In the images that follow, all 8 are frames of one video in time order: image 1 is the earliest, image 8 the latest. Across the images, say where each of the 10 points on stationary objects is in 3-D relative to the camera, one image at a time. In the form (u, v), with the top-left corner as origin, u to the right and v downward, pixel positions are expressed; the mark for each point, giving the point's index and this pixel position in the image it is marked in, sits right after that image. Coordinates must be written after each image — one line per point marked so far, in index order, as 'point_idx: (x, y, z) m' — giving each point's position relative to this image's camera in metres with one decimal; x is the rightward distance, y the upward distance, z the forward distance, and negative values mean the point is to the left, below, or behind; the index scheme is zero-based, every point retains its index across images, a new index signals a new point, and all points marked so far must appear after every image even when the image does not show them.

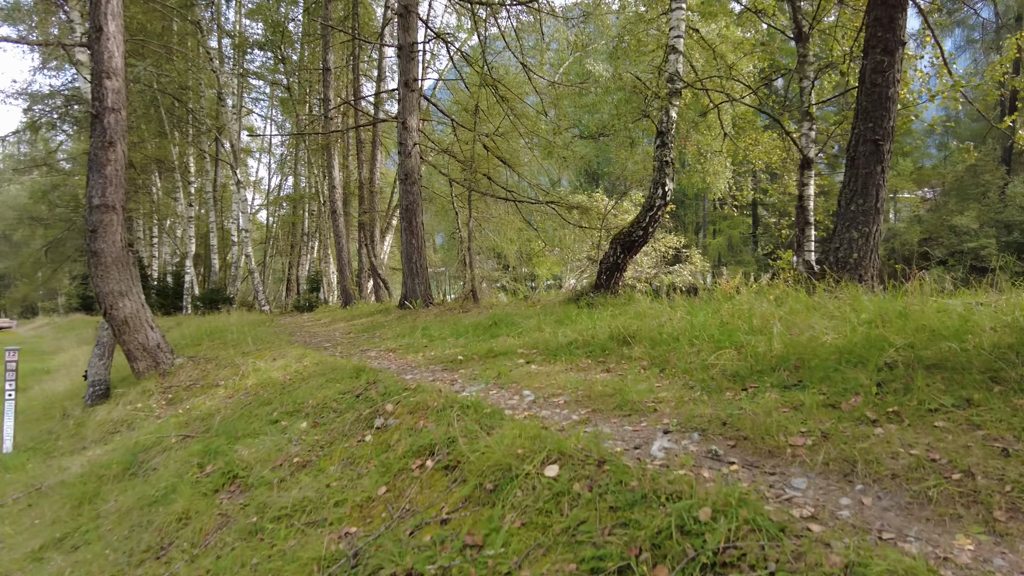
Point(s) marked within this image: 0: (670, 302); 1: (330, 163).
0: (+1.4, -0.1, +5.6) m
1: (-3.6, +2.4, +12.9) m
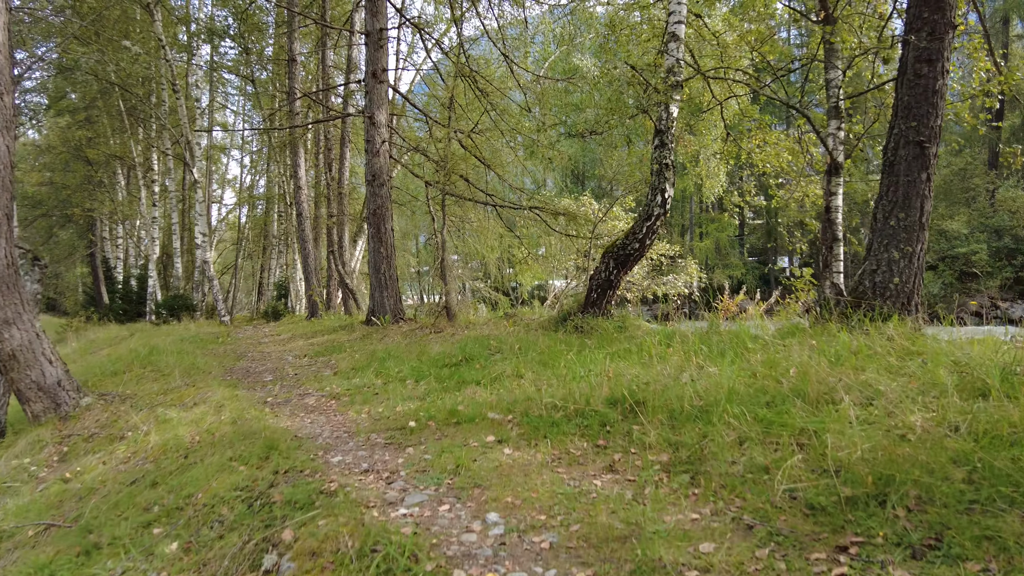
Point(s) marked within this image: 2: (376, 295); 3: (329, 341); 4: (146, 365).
0: (+1.2, -0.4, +4.7) m
1: (-3.9, +2.3, +11.9) m
2: (-1.8, -0.1, +8.9) m
3: (-2.3, -0.7, +8.1) m
4: (-3.7, -0.8, +6.7) m
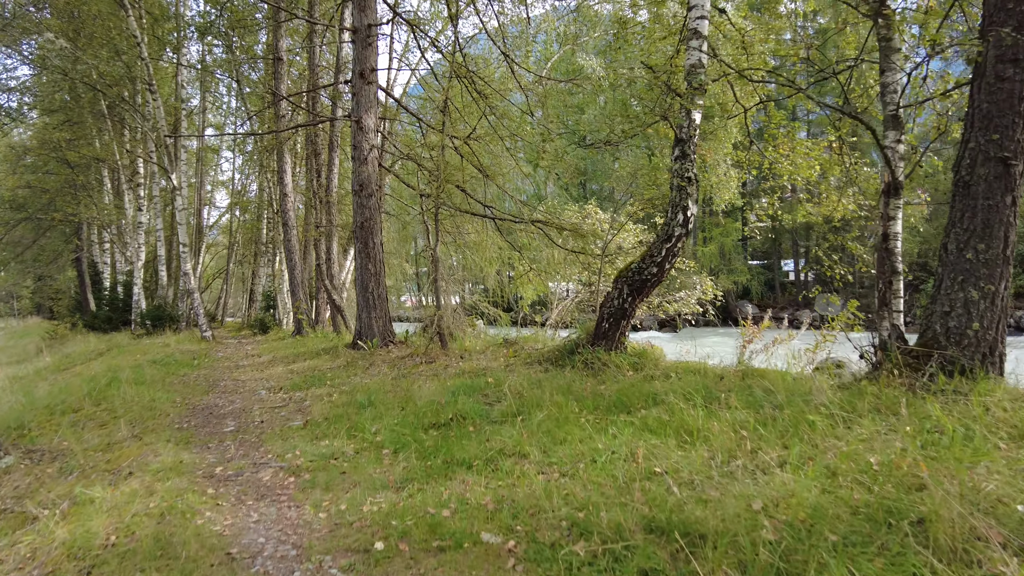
0: (+1.2, -0.6, +3.9) m
1: (-3.9, +2.0, +11.1) m
2: (-1.8, -0.4, +8.1) m
3: (-2.3, -0.9, +7.4) m
4: (-3.7, -1.0, +5.9) m
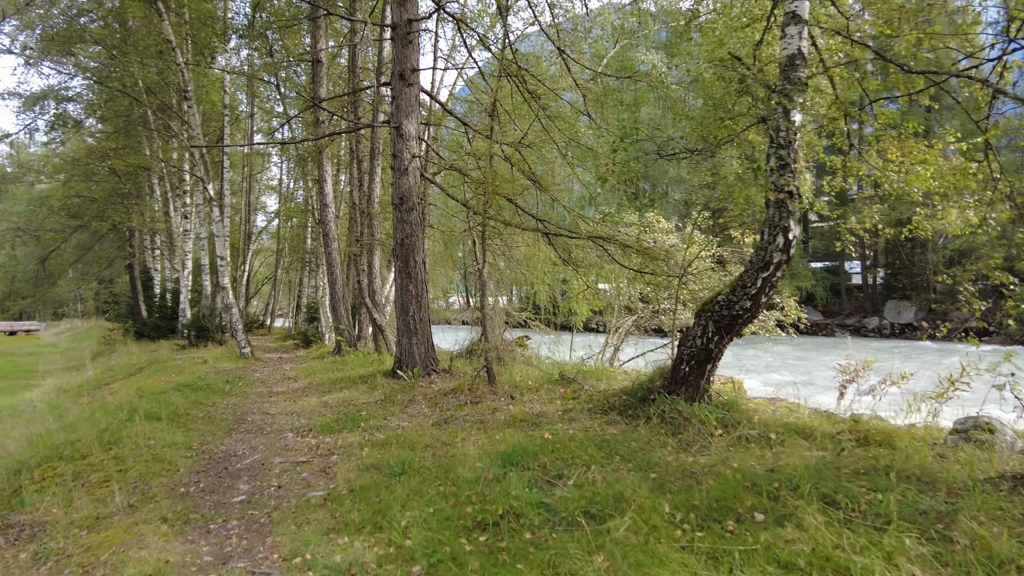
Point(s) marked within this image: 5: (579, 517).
0: (+1.5, -0.9, +3.0) m
1: (-3.1, +1.8, +10.5) m
2: (-1.2, -0.6, +7.4) m
3: (-1.7, -1.2, +6.7) m
4: (-3.2, -1.3, +5.3) m
5: (+0.3, -1.0, +2.8) m
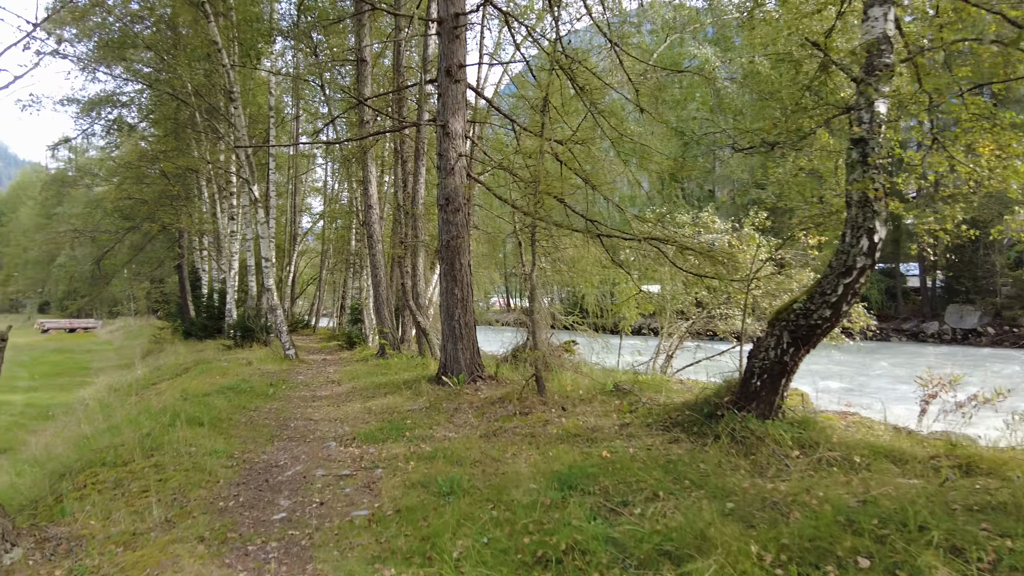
0: (+1.7, -0.9, +2.6) m
1: (-2.3, +1.8, +10.4) m
2: (-0.7, -0.6, +7.1) m
3: (-1.2, -1.2, +6.5) m
4: (-2.8, -1.3, +5.2) m
5: (+0.5, -1.0, +2.5) m
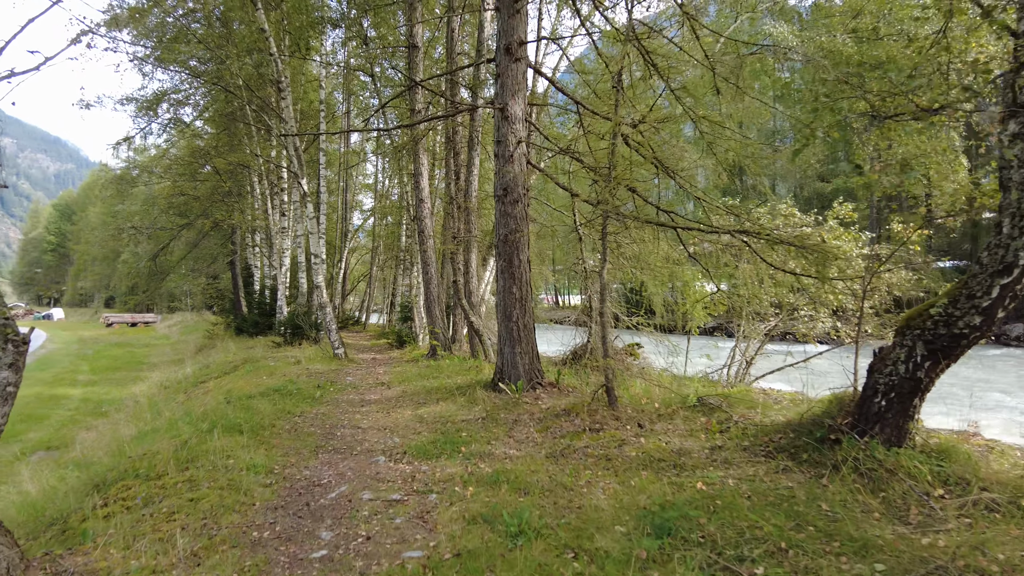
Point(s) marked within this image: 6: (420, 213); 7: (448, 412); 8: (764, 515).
0: (+2.0, -0.9, +1.8) m
1: (-1.5, +1.8, +9.9) m
2: (-0.1, -0.6, +6.5) m
3: (-0.6, -1.2, +5.9) m
4: (-2.3, -1.3, +4.8) m
5: (+0.8, -1.0, +1.8) m
6: (-1.4, +1.1, +9.9) m
7: (-0.6, -1.1, +6.1) m
8: (+1.2, -1.0, +3.1) m
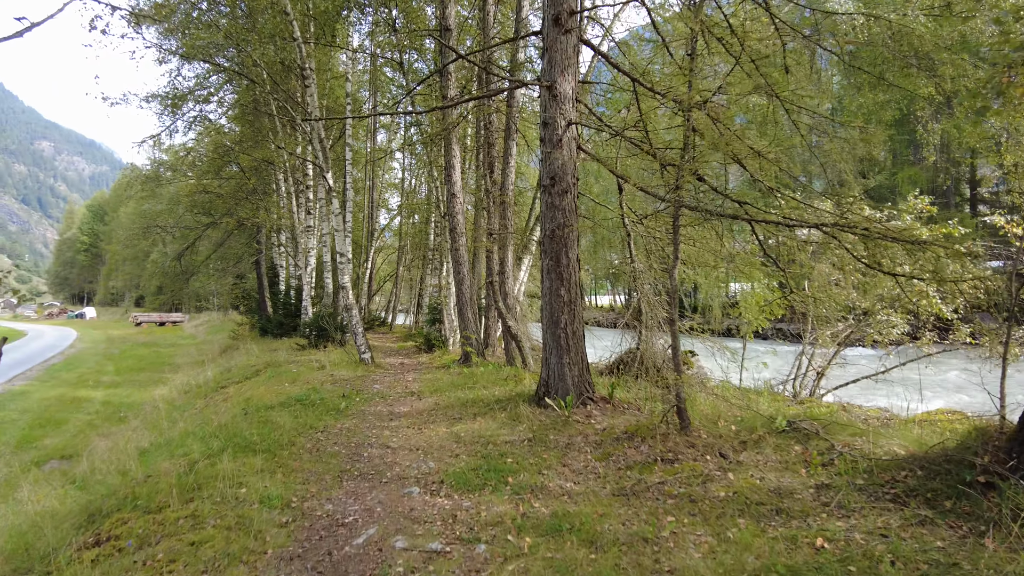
0: (+2.3, -0.9, +1.0) m
1: (-0.9, +1.8, +9.2) m
2: (+0.4, -0.6, +5.8) m
3: (-0.2, -1.2, +5.2) m
4: (-2.0, -1.3, +4.1) m
5: (+1.1, -1.0, +1.1) m
6: (-0.9, +1.1, +9.2) m
7: (-0.2, -1.2, +5.4) m
8: (+1.5, -1.1, +2.3) m
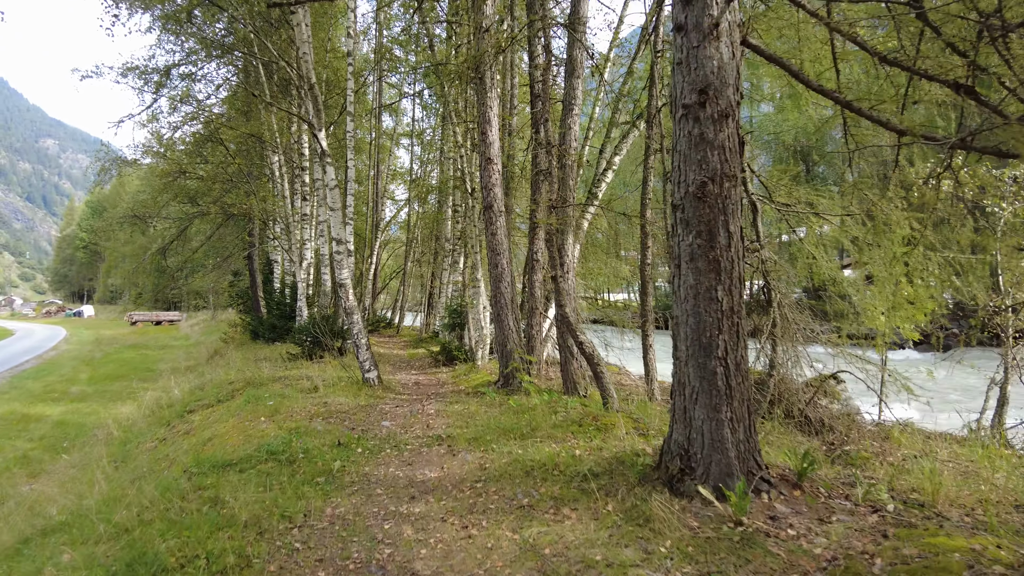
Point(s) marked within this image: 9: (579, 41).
0: (+2.8, -1.0, -1.4) m
1: (-0.3, +1.8, +6.8) m
2: (+0.9, -0.6, +3.4) m
3: (+0.3, -1.2, +2.8) m
4: (-1.4, -1.3, +1.7) m
5: (+1.6, -1.0, -1.3) m
6: (-0.3, +1.1, +6.8) m
7: (+0.4, -1.2, +3.0) m
8: (+2.0, -1.1, -0.1) m
9: (+0.6, +2.2, +5.8) m
